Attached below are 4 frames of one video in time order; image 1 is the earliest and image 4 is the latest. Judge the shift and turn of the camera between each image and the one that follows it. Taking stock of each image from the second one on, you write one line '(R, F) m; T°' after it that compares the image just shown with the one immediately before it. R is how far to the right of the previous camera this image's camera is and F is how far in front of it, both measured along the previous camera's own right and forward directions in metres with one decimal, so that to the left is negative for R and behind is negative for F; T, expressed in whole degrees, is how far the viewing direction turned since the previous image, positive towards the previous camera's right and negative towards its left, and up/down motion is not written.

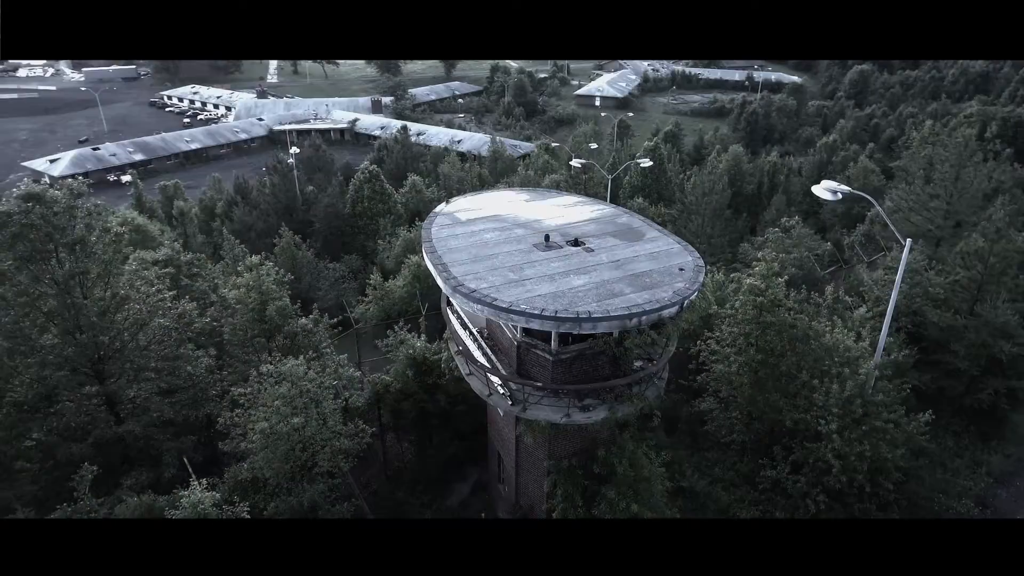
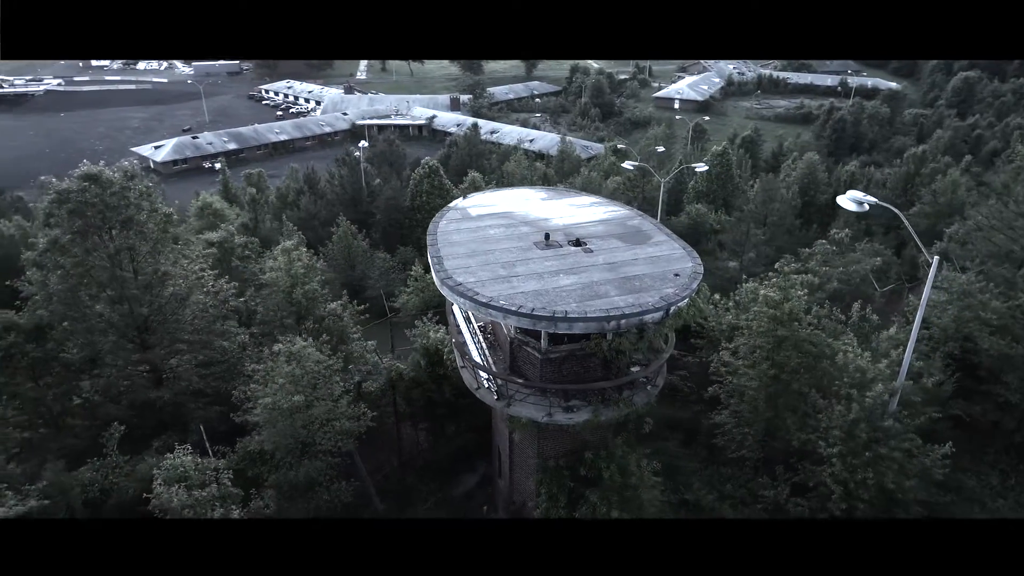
(+2.0, 0.0) m; -7°
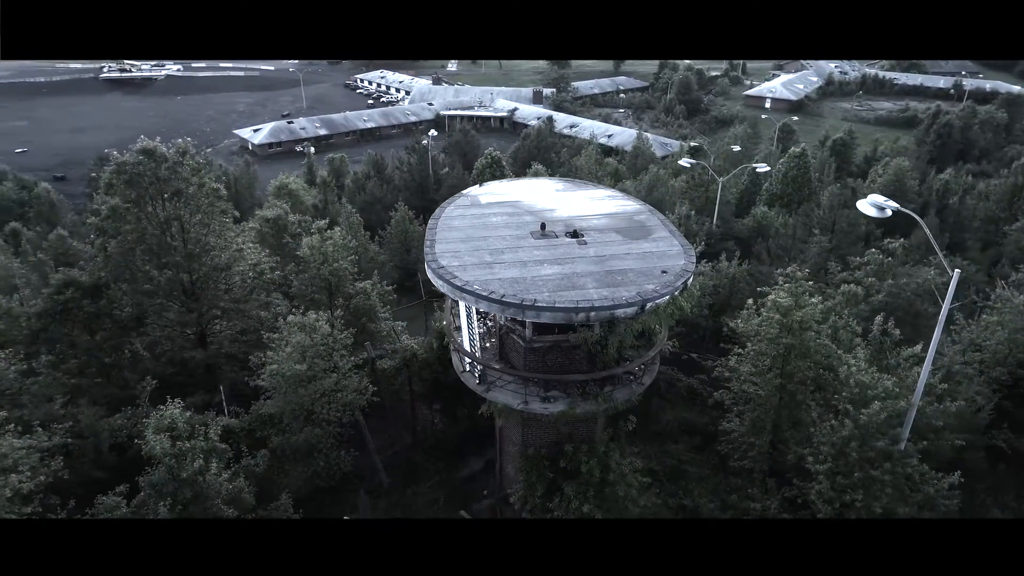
(+2.3, 0.0) m; -8°
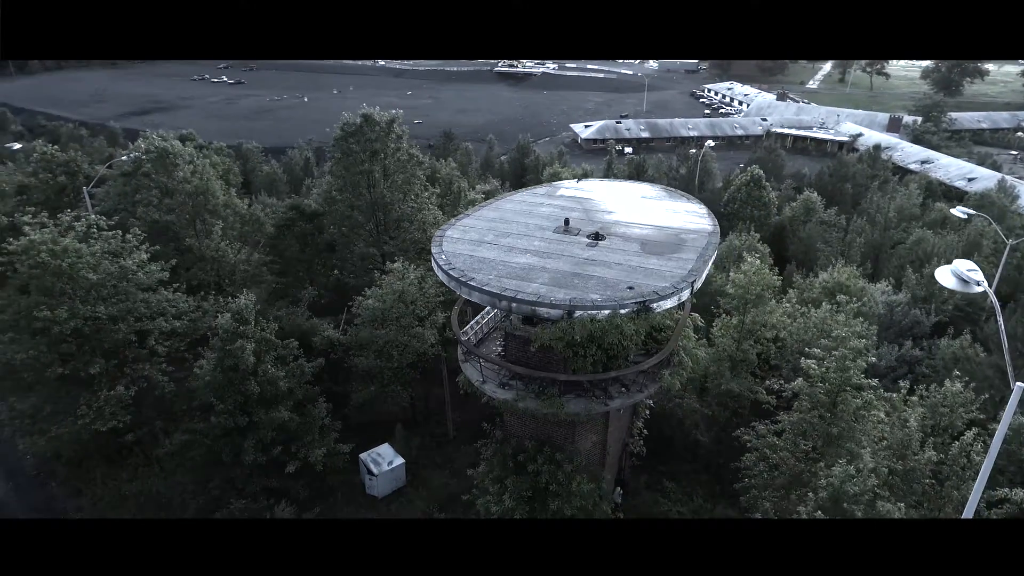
(+7.7, +1.7) m; -29°
